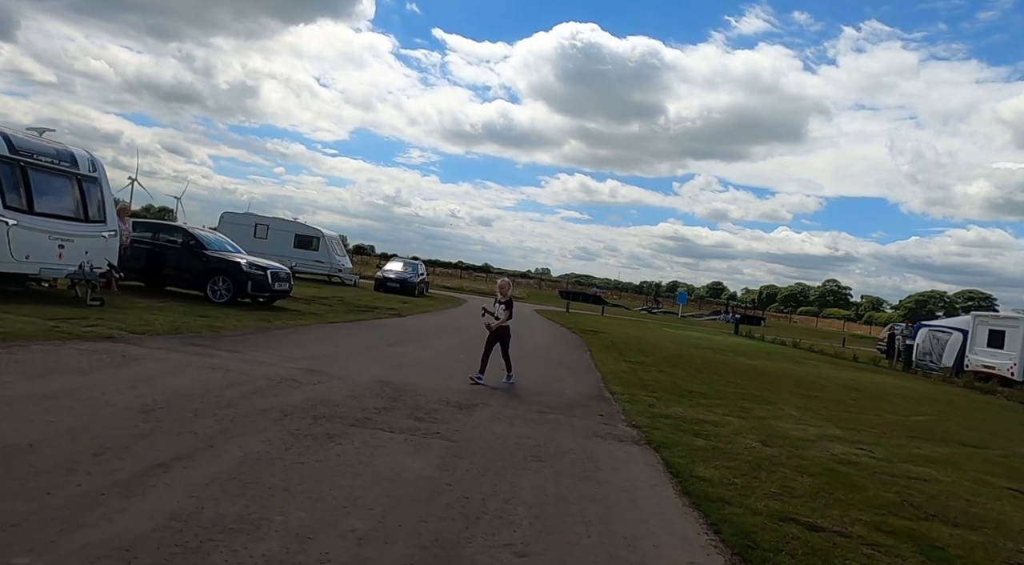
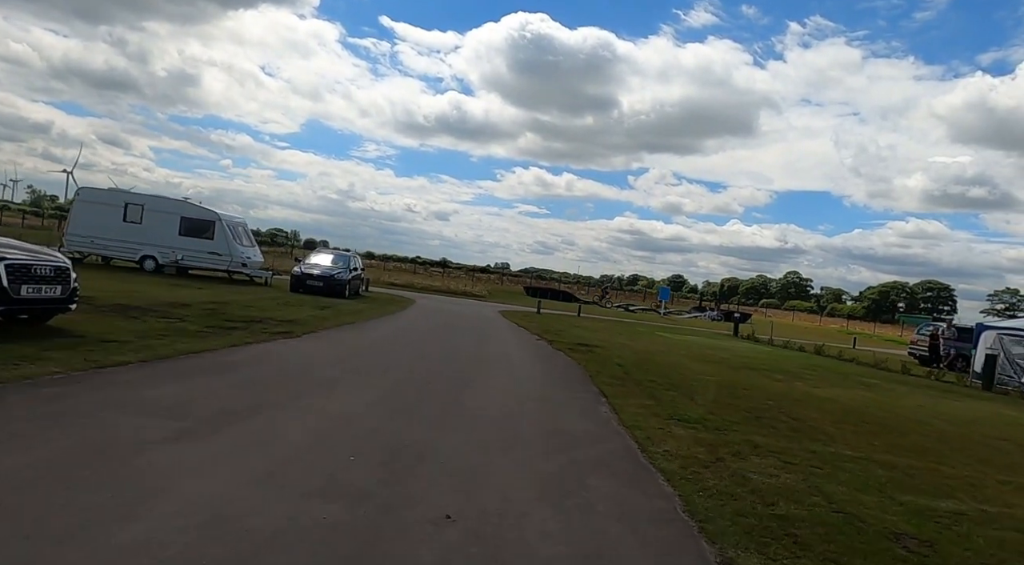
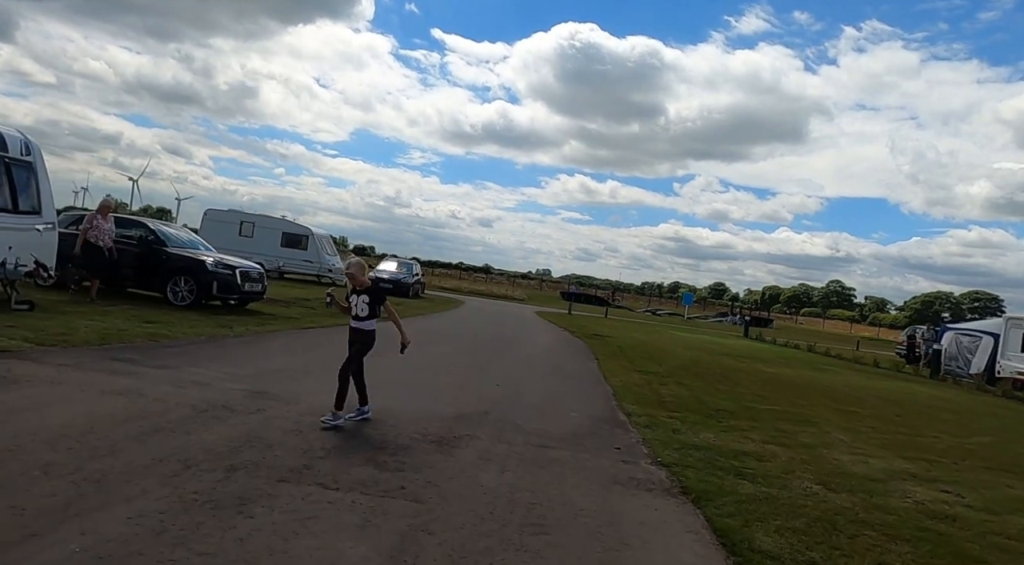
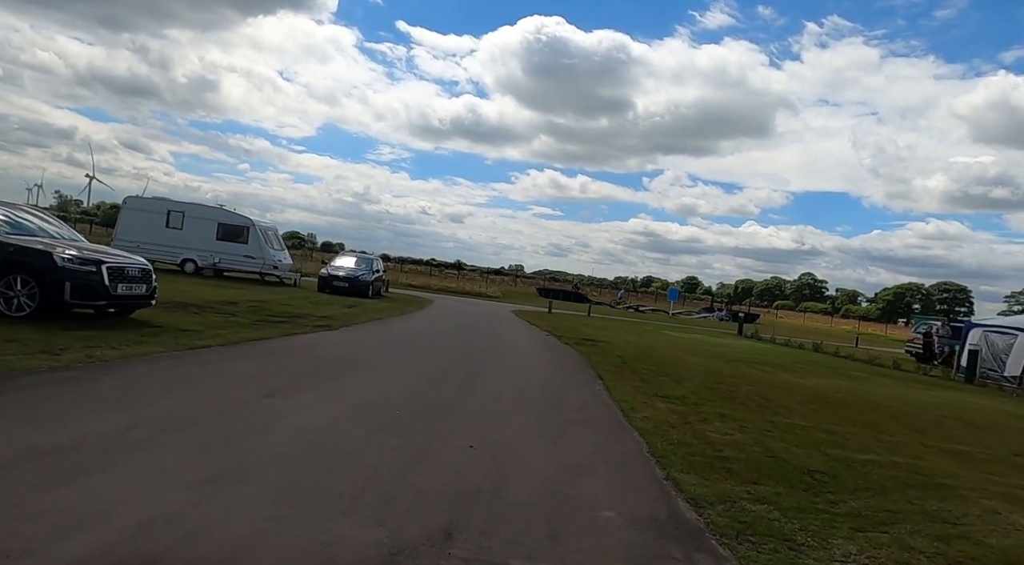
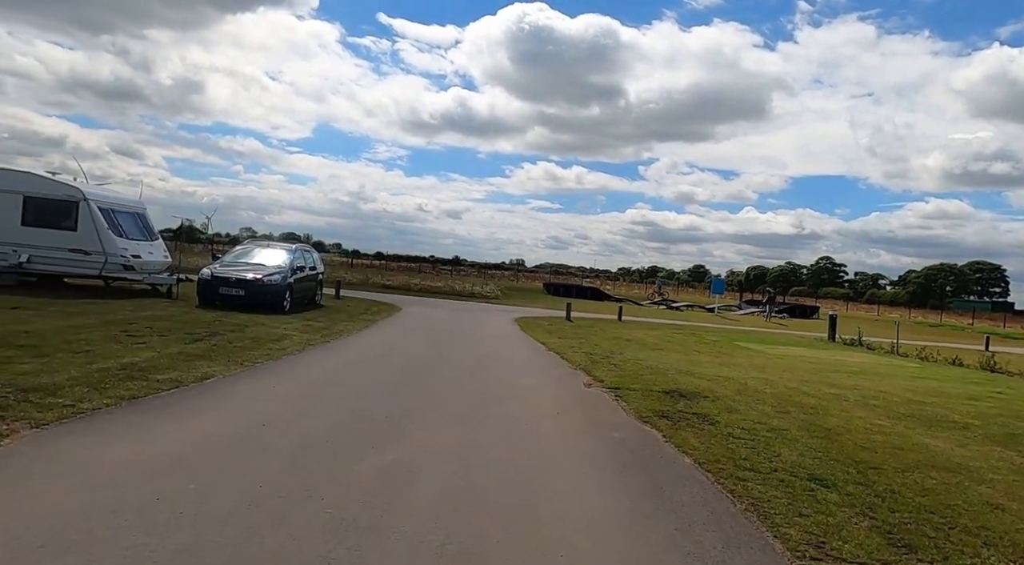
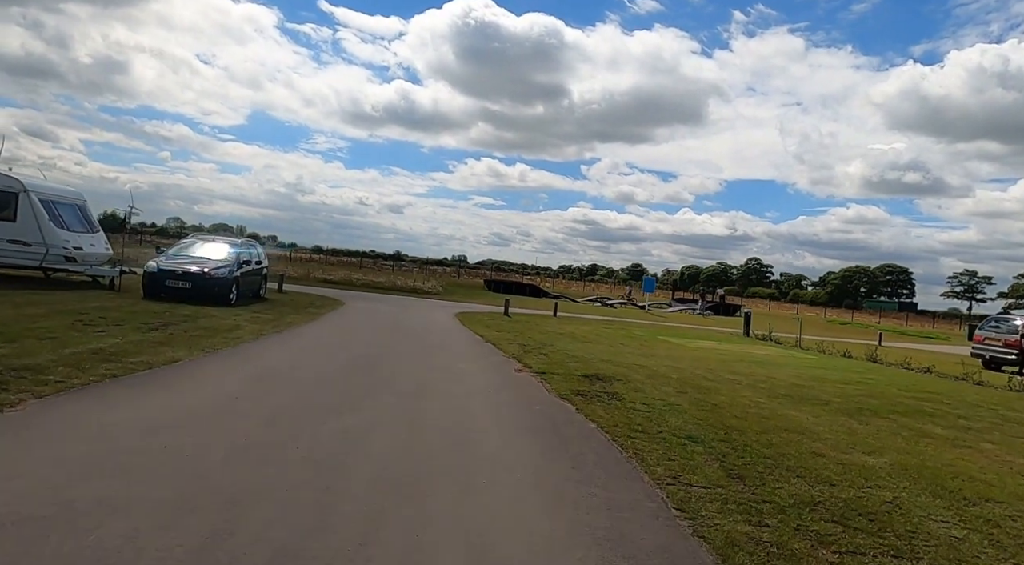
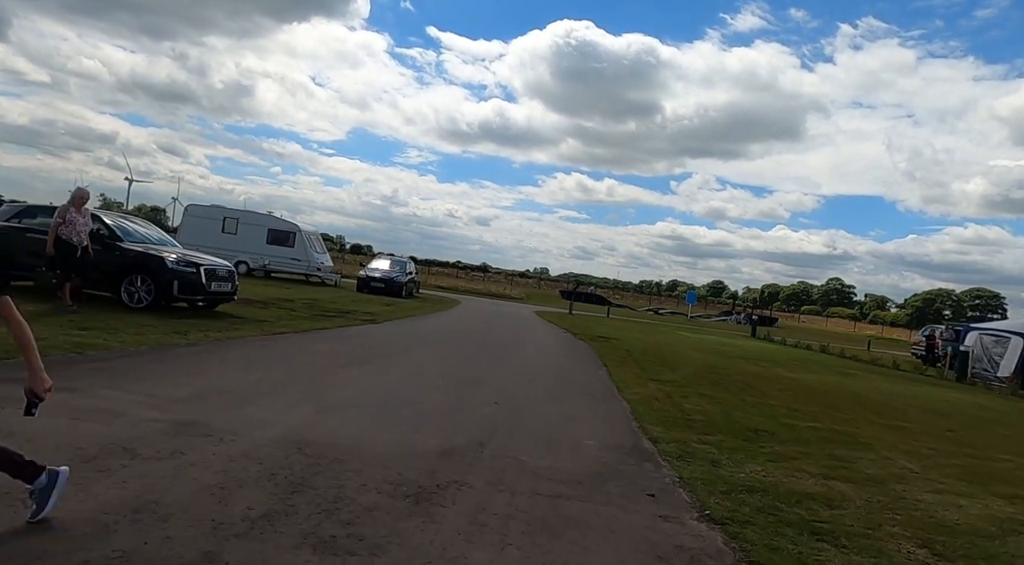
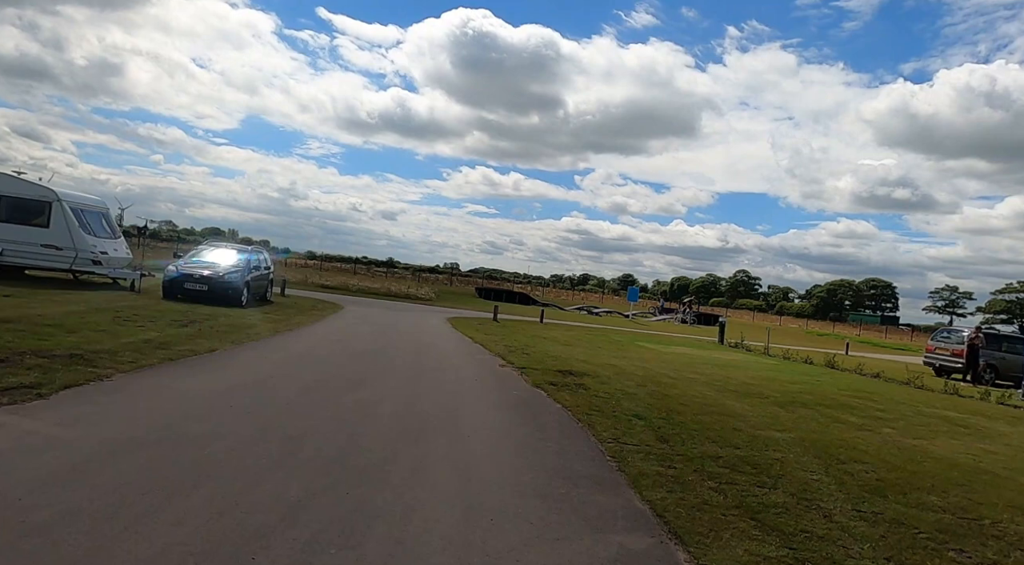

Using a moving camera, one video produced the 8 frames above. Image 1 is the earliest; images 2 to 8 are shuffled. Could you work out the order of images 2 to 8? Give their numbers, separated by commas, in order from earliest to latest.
3, 7, 4, 2, 8, 6, 5
